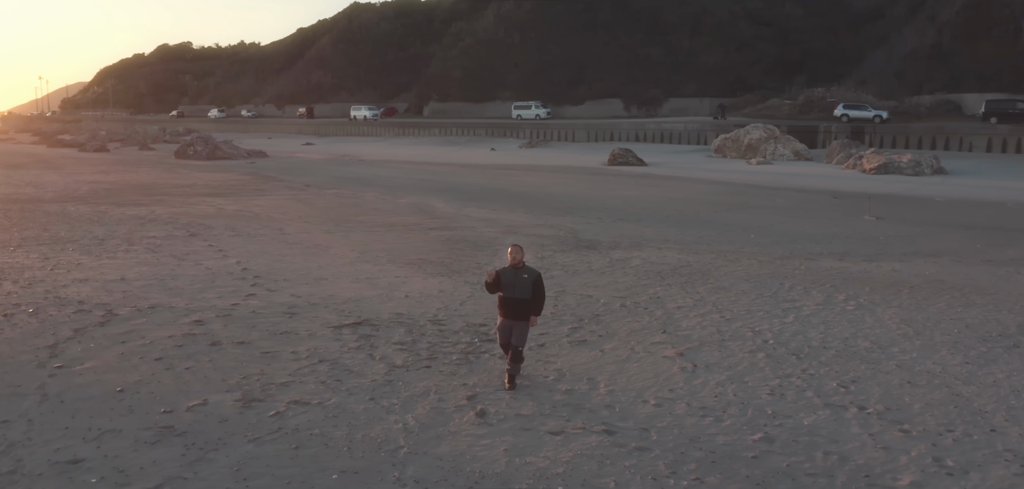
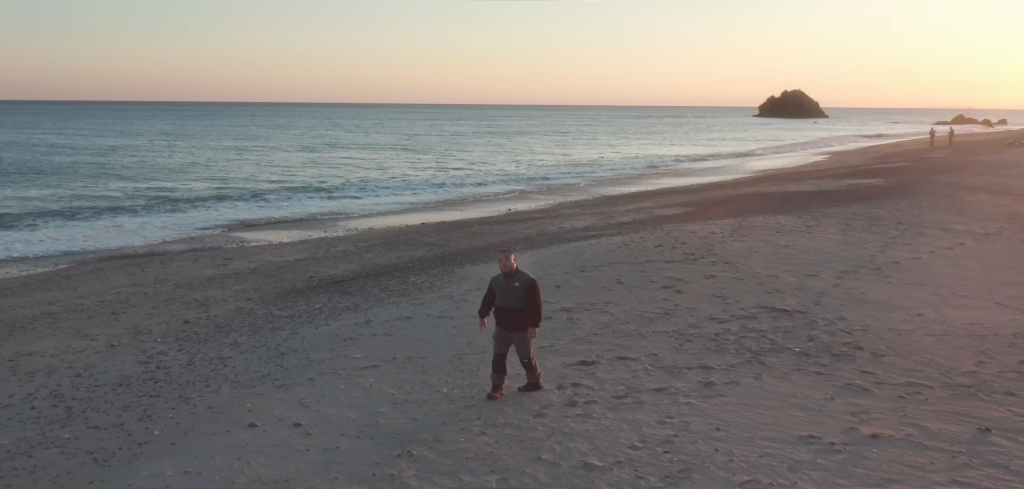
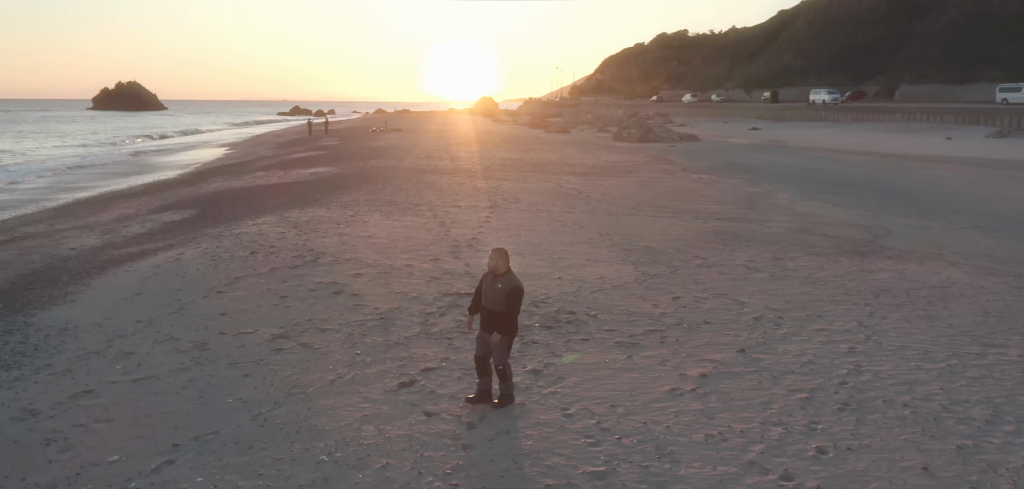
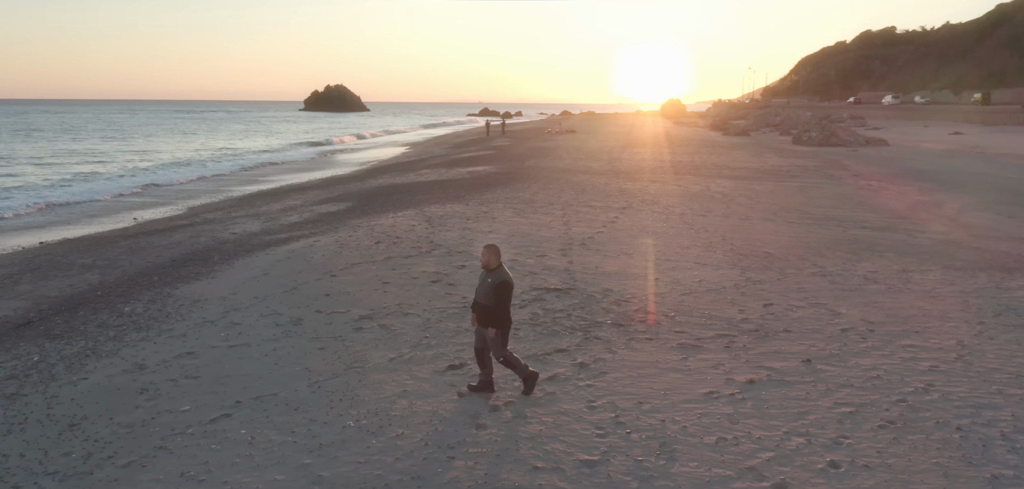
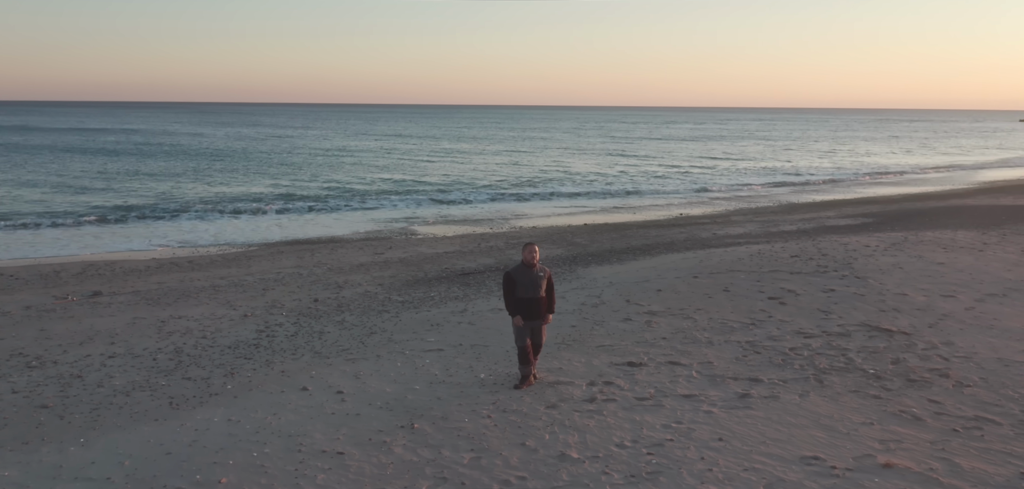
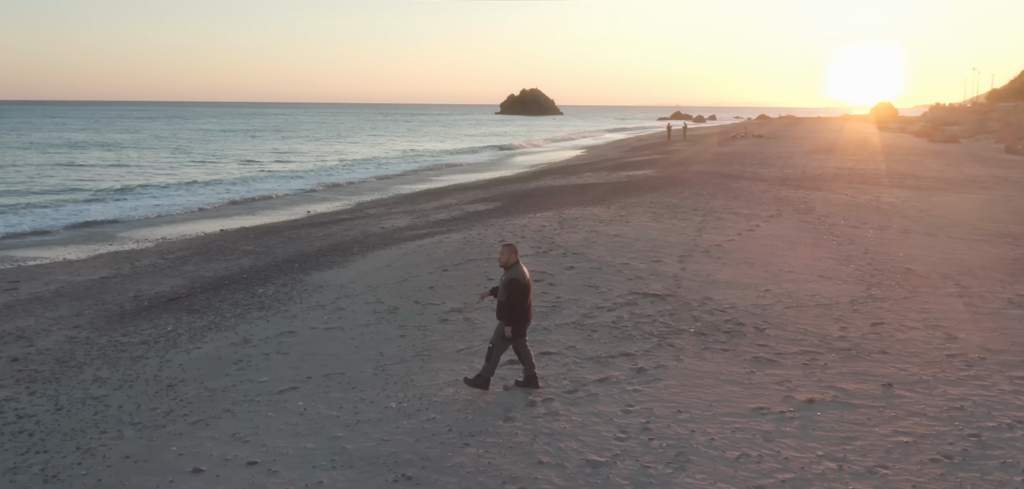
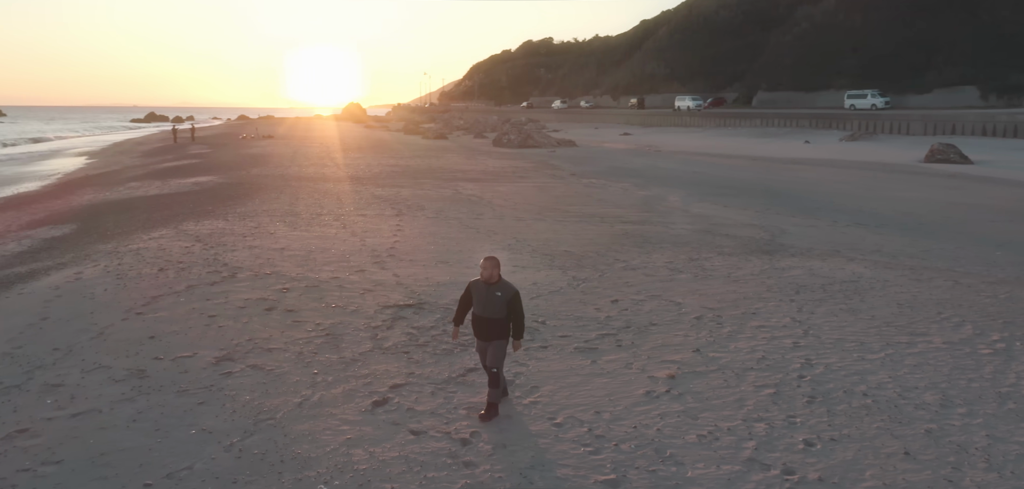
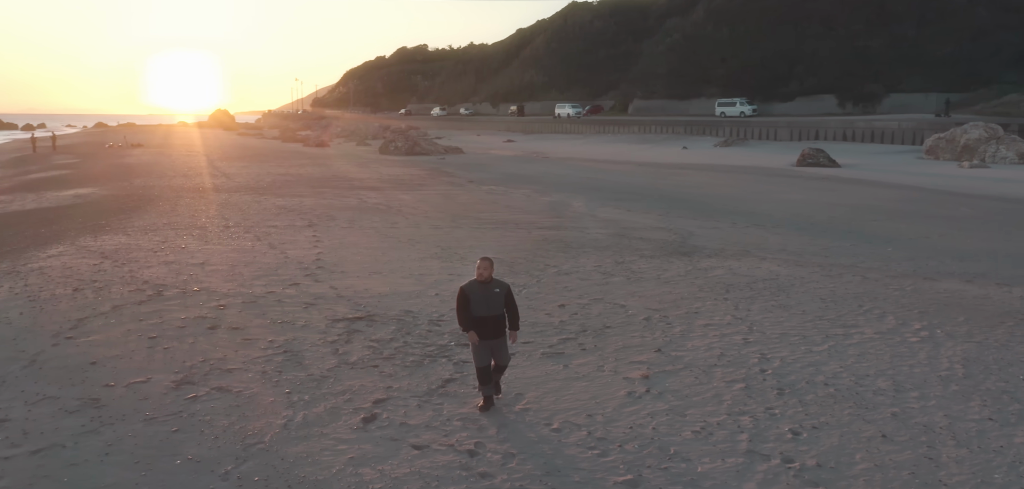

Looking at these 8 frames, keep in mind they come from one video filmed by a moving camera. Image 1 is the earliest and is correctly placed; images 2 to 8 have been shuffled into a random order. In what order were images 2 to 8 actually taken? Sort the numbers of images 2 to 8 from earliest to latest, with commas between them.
8, 7, 3, 4, 6, 2, 5
